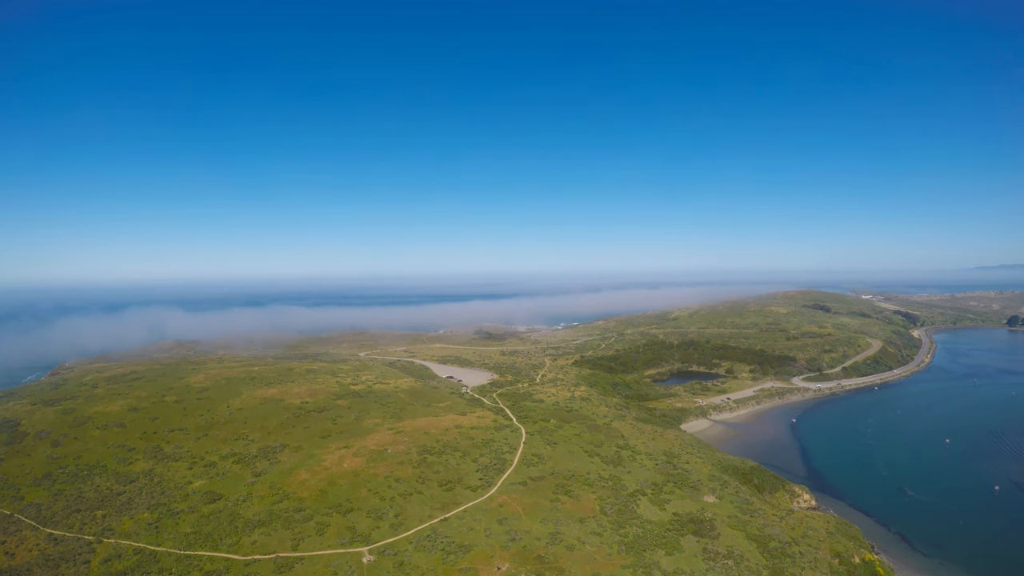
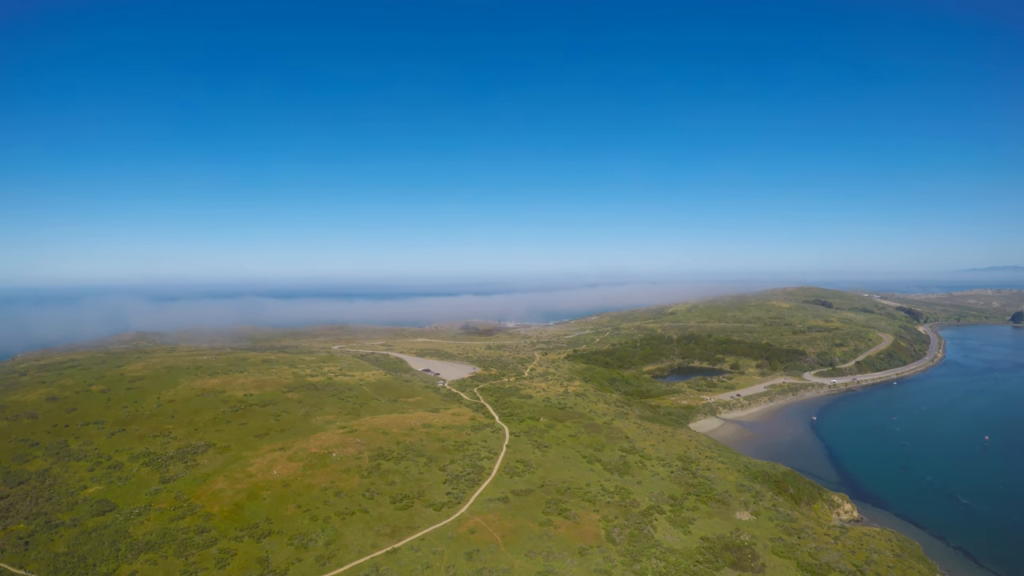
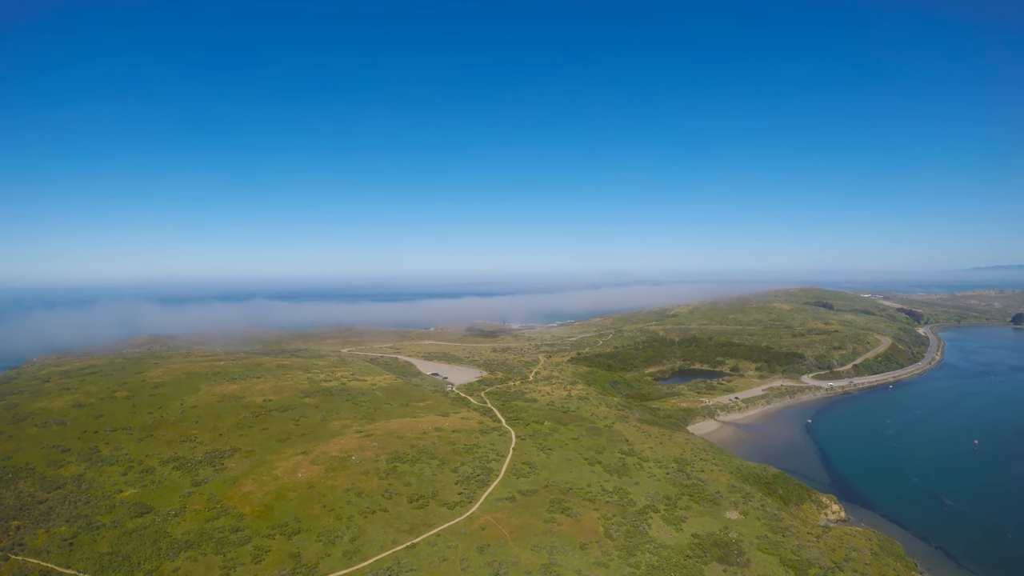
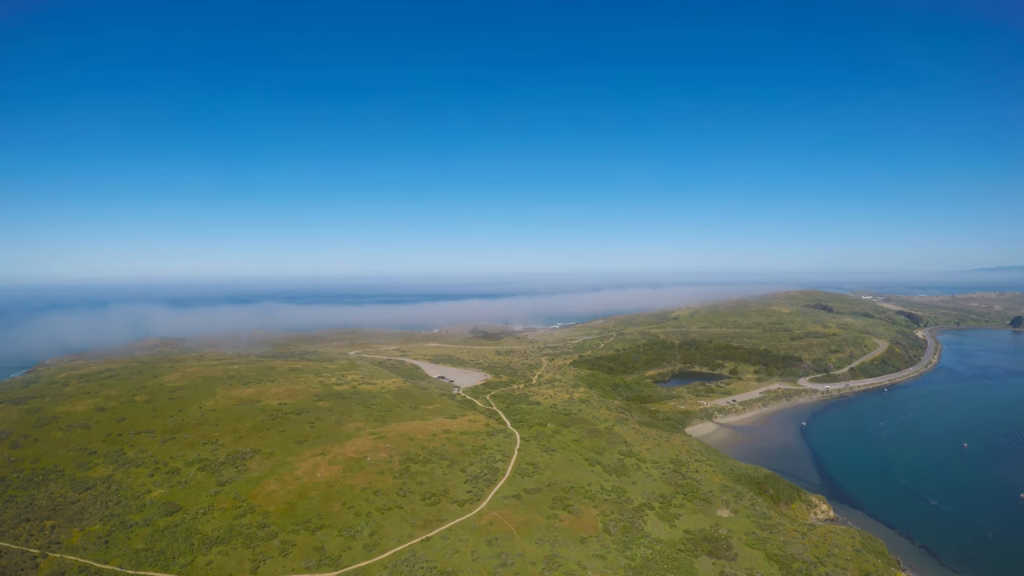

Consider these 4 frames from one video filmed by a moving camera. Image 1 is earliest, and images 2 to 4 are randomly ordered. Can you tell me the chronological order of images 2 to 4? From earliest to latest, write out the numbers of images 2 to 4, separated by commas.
4, 3, 2
